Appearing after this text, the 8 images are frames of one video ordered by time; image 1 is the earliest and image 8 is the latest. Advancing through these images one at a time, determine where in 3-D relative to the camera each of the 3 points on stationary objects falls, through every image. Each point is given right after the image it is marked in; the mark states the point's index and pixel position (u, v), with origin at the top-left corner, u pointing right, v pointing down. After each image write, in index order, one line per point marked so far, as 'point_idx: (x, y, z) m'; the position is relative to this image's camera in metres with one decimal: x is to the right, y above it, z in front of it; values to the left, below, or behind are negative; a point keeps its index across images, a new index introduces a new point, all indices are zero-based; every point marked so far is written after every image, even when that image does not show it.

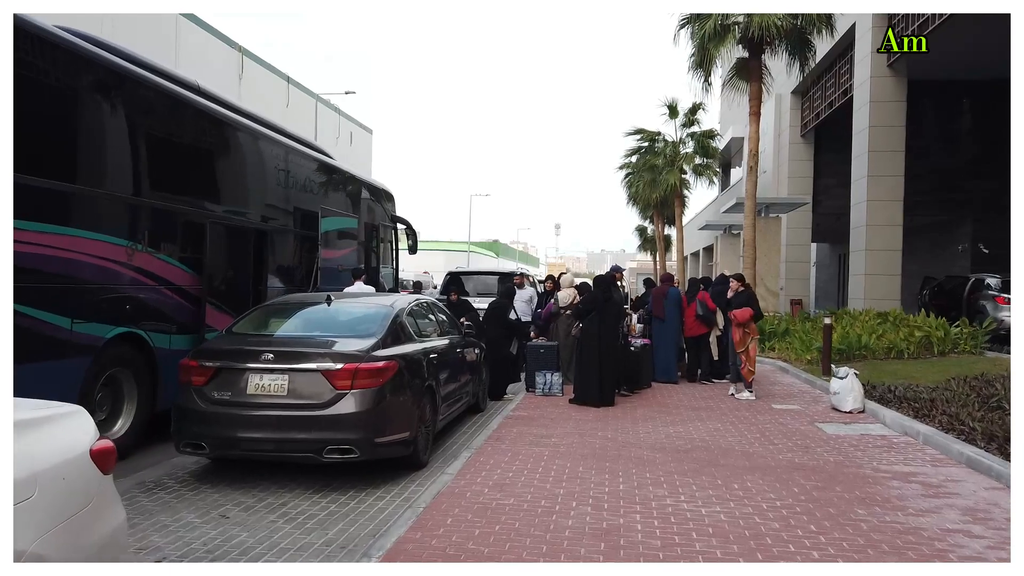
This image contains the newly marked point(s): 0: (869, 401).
0: (+4.4, -1.4, +9.7) m
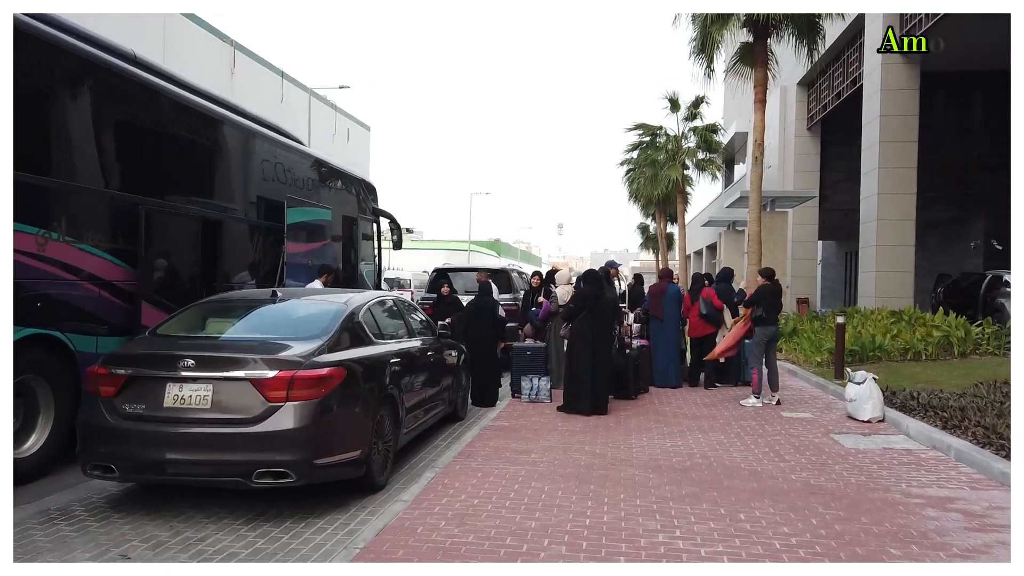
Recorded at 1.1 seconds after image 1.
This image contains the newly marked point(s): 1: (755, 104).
0: (+4.2, -1.3, +8.7) m
1: (+5.4, +4.1, +17.3) m
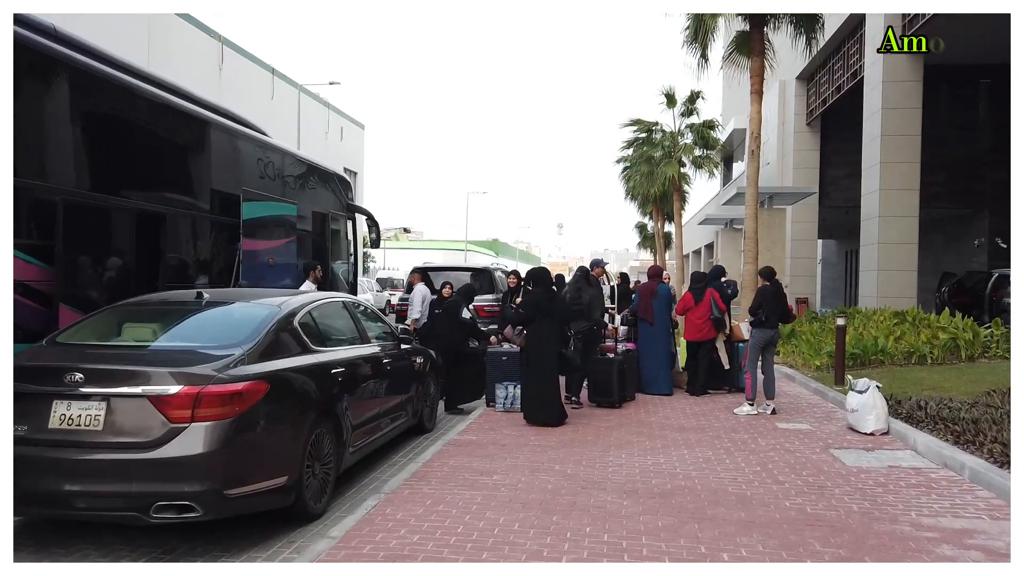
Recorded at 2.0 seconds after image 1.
0: (+3.9, -1.3, +8.0) m
1: (+5.0, +4.1, +16.6) m
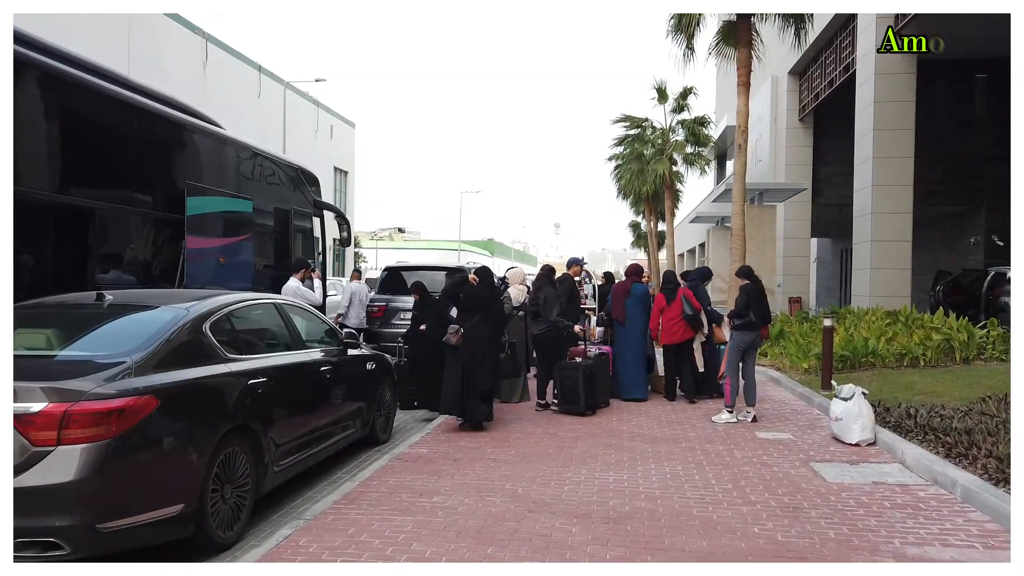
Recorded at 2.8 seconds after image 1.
0: (+3.5, -1.3, +7.4) m
1: (+4.6, +4.1, +16.0) m
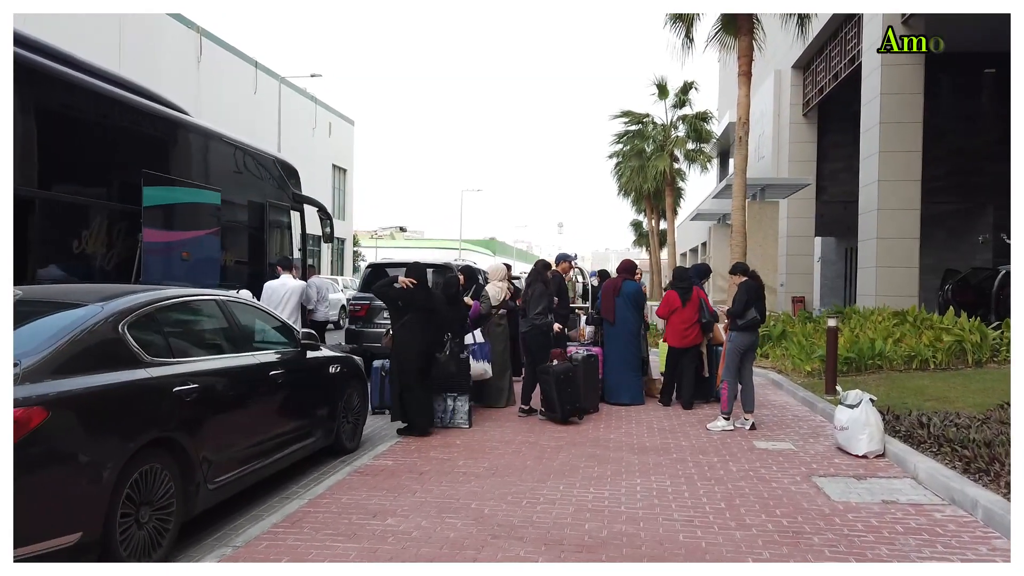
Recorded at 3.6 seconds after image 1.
0: (+3.3, -1.3, +6.8) m
1: (+4.4, +4.1, +15.4) m
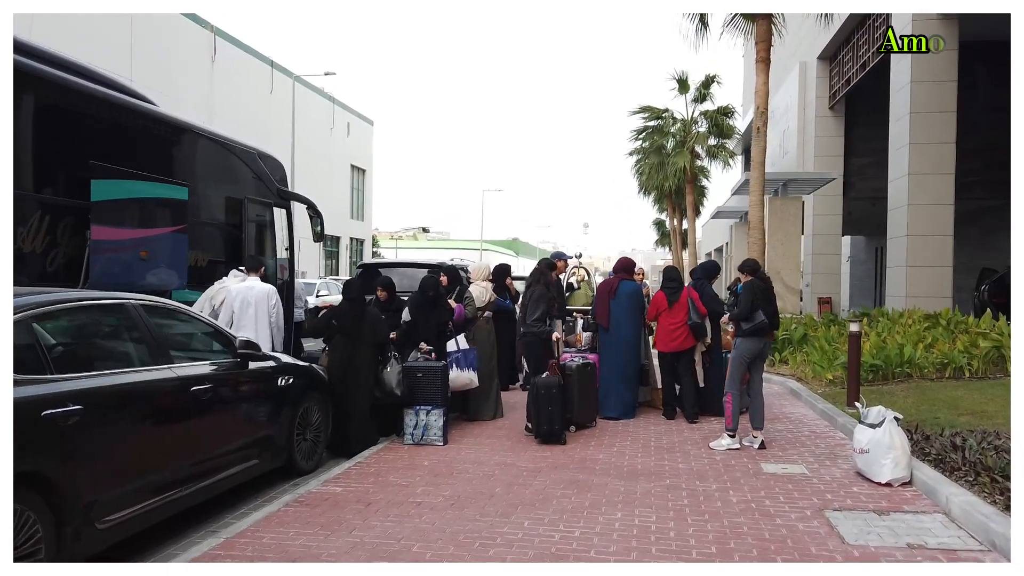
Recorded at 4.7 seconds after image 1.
0: (+3.0, -1.3, +5.9) m
1: (+4.5, +4.1, +14.4) m
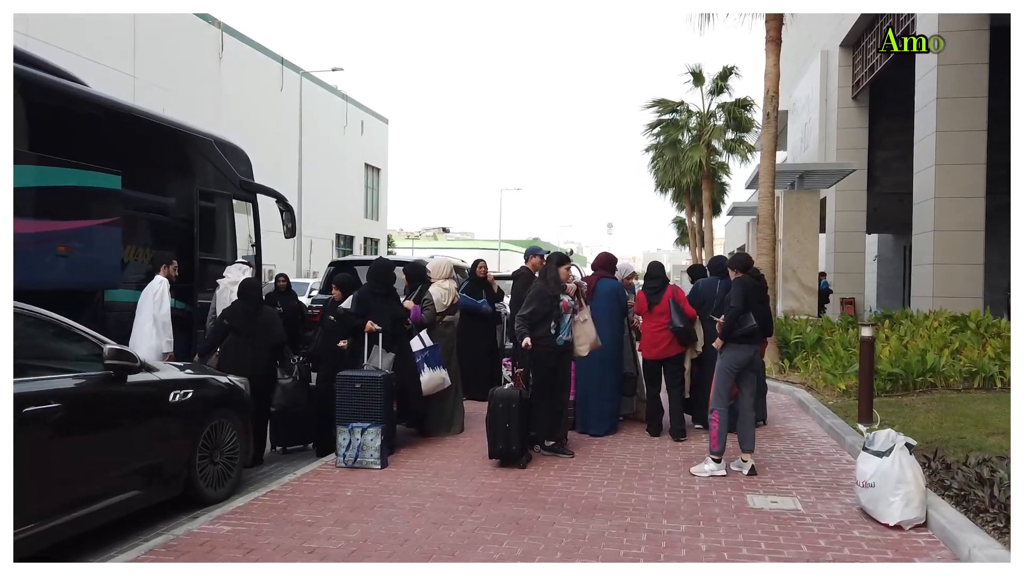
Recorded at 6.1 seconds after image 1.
0: (+2.6, -1.3, +4.8) m
1: (+4.3, +4.1, +13.3) m
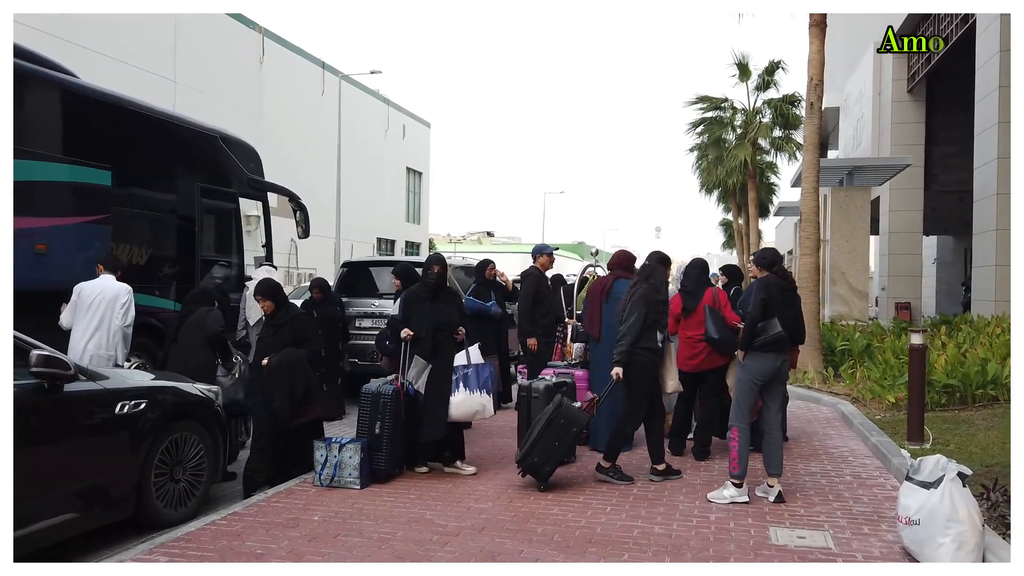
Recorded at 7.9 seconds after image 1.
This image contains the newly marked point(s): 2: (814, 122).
0: (+2.5, -1.3, +4.0) m
1: (+4.7, +4.0, +12.4) m
2: (+4.8, +2.6, +12.4) m
